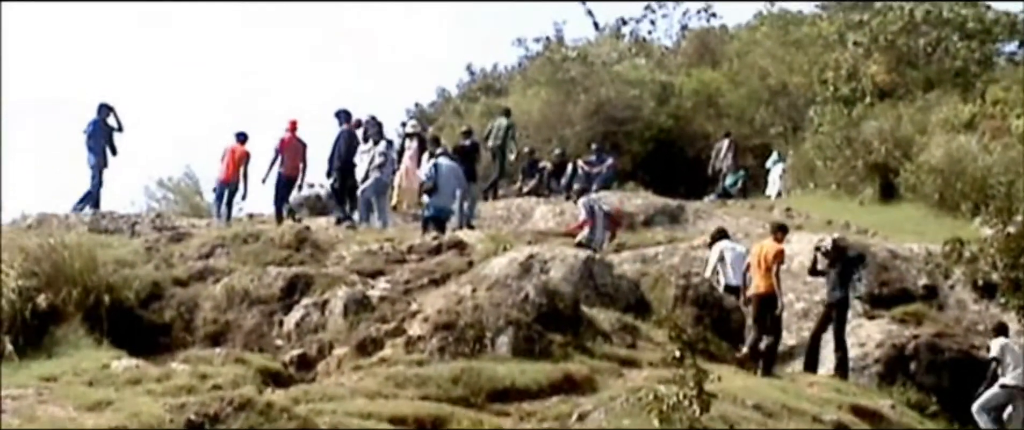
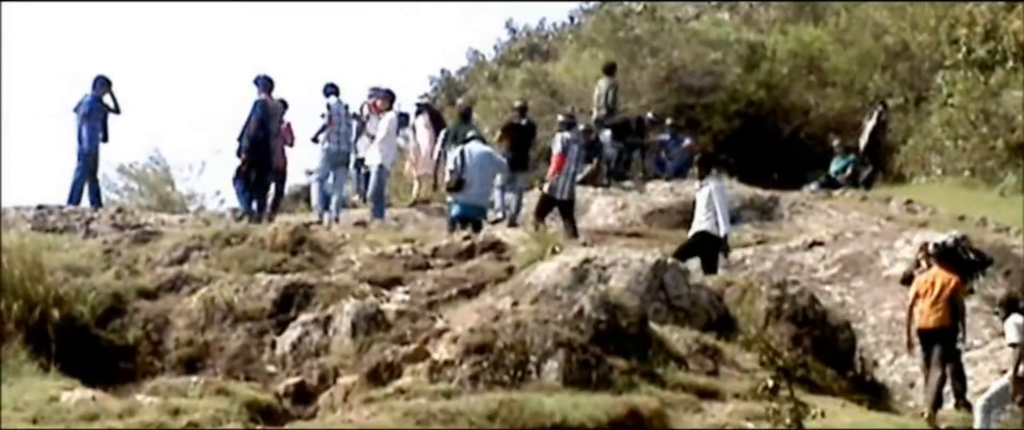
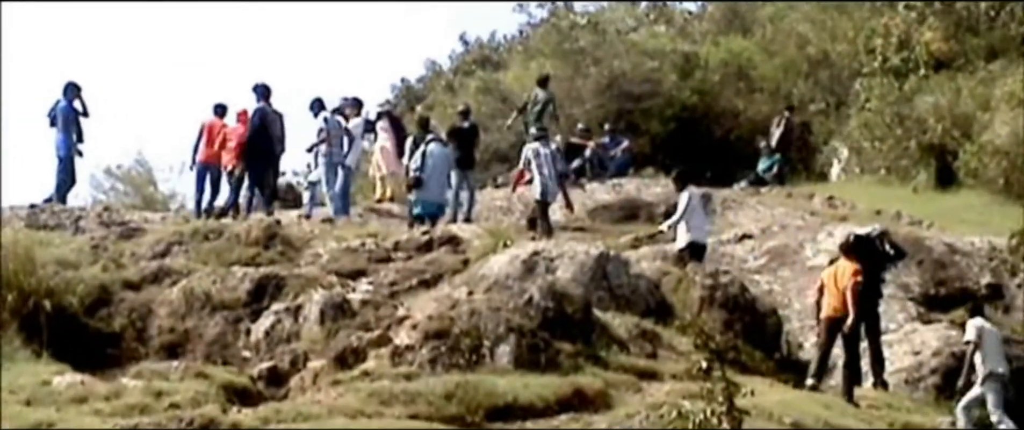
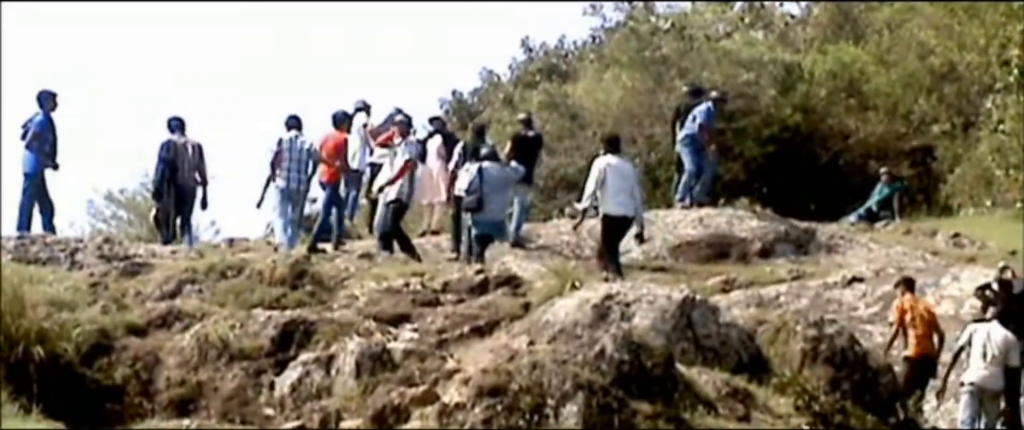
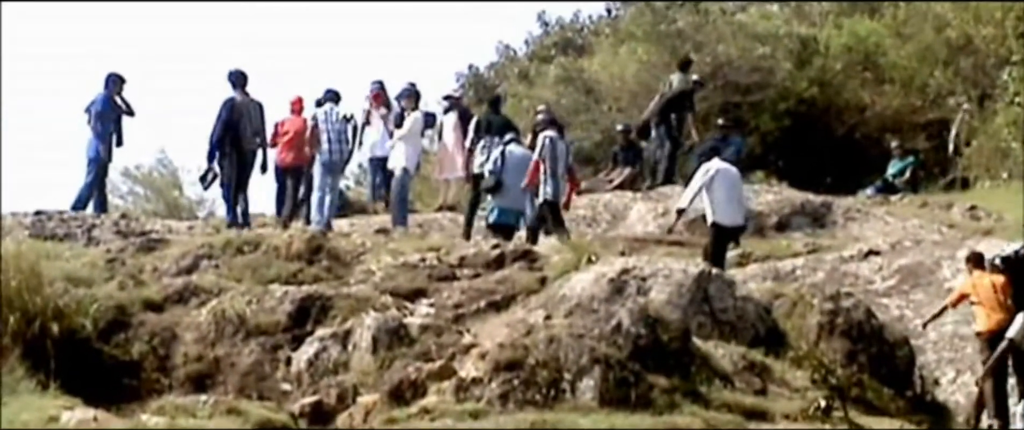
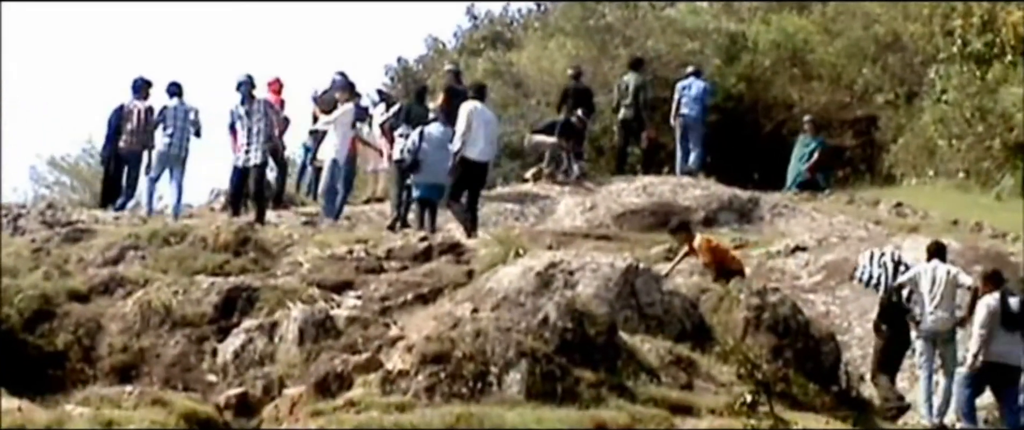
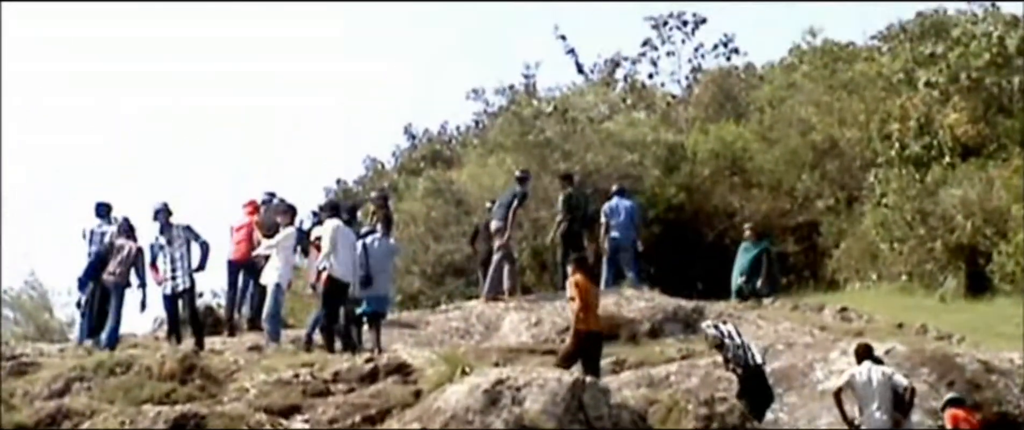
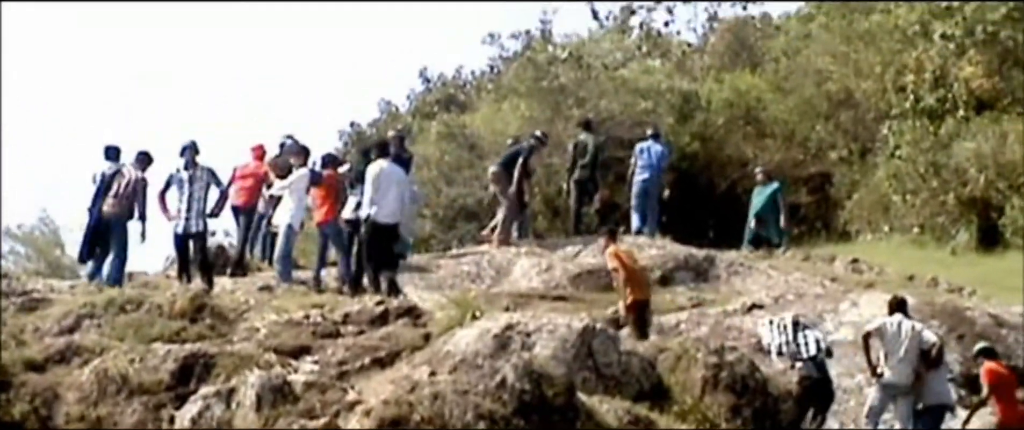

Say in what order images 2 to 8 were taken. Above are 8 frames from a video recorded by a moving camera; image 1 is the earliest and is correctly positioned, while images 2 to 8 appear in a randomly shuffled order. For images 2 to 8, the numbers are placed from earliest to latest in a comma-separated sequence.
3, 2, 5, 4, 6, 8, 7
